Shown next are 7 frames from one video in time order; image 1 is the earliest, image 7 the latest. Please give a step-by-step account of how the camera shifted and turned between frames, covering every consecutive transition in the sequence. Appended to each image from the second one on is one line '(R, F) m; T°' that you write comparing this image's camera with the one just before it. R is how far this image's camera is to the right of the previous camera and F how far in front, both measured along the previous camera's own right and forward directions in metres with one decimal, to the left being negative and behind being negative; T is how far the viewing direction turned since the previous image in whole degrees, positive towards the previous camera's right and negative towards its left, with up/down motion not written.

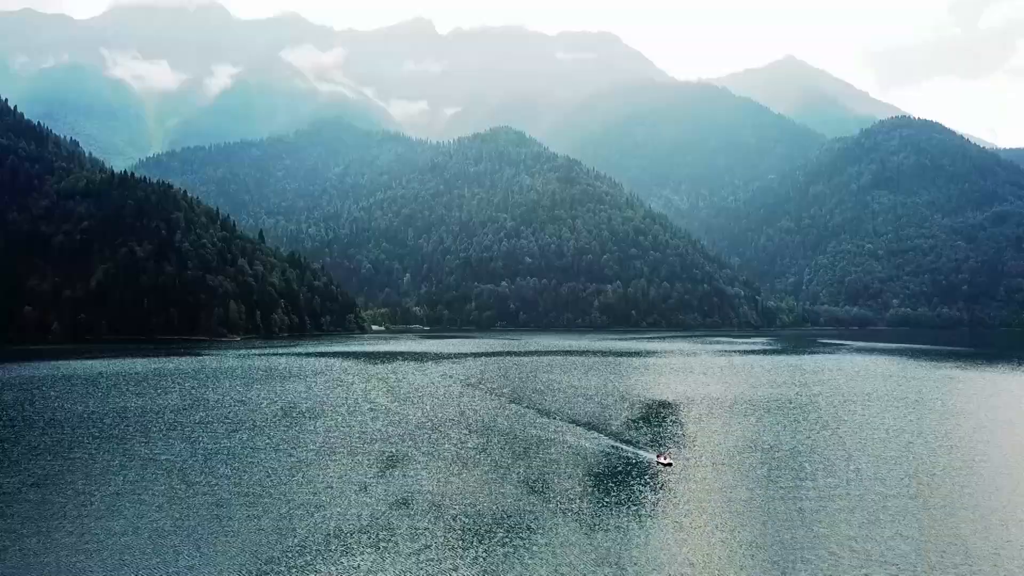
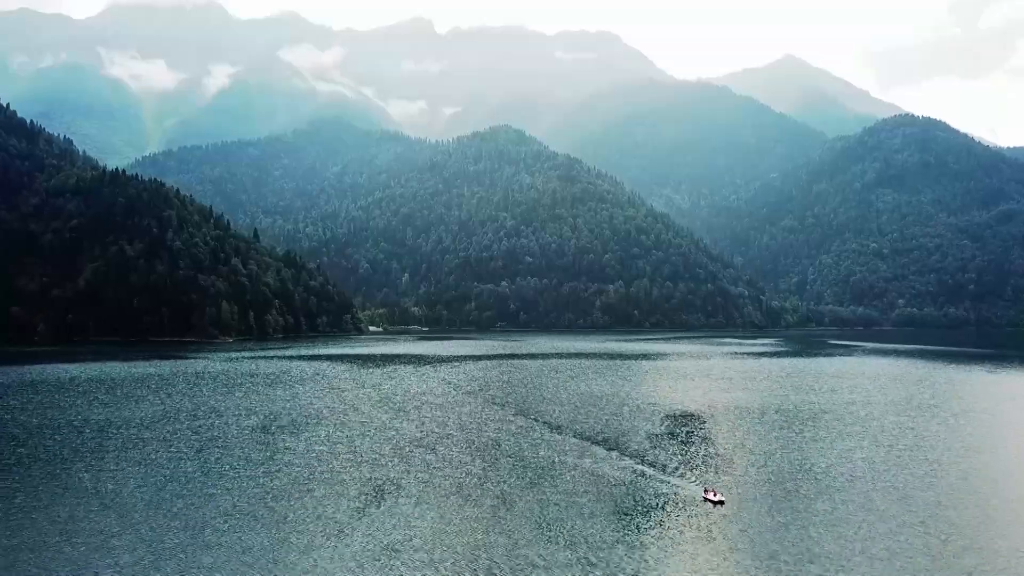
(-0.3, +4.5) m; 0°
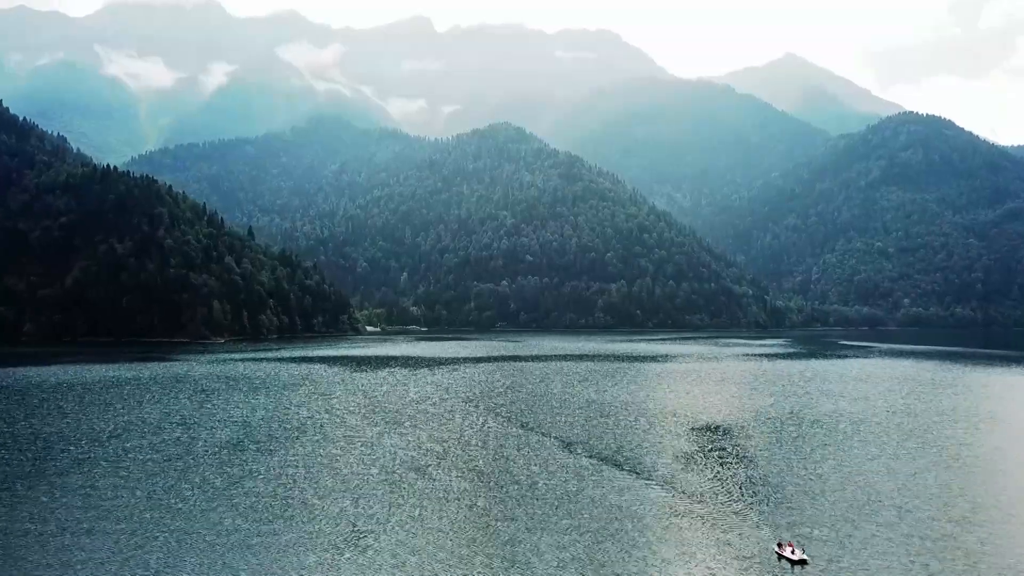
(-0.3, +4.6) m; 0°
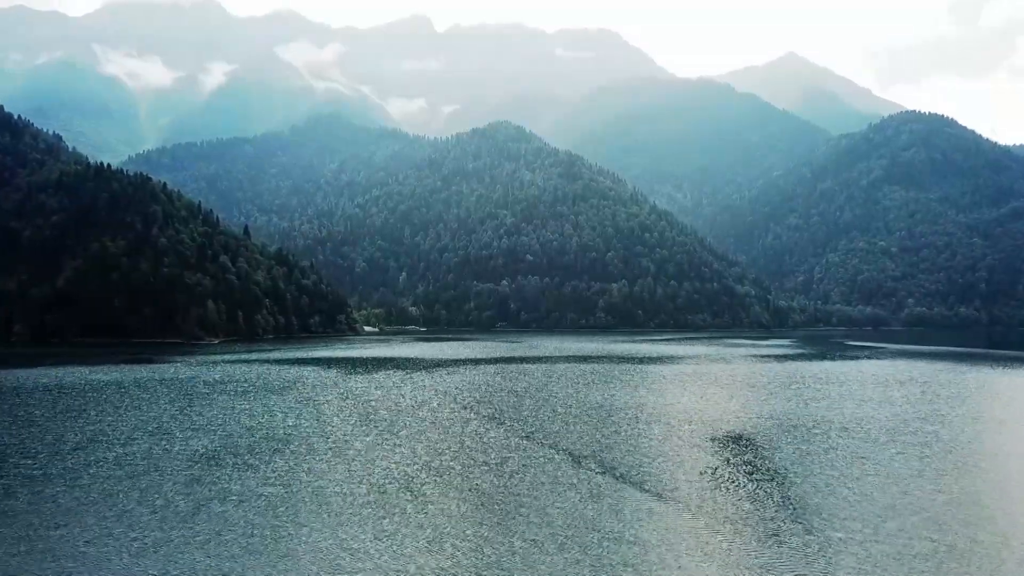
(-0.1, +3.0) m; 0°
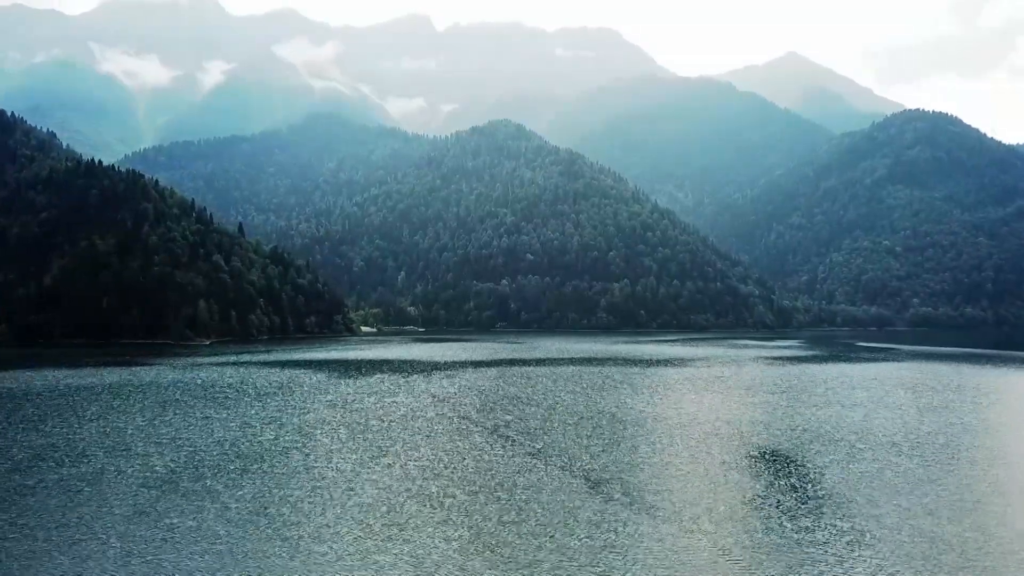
(-0.2, +4.1) m; 0°
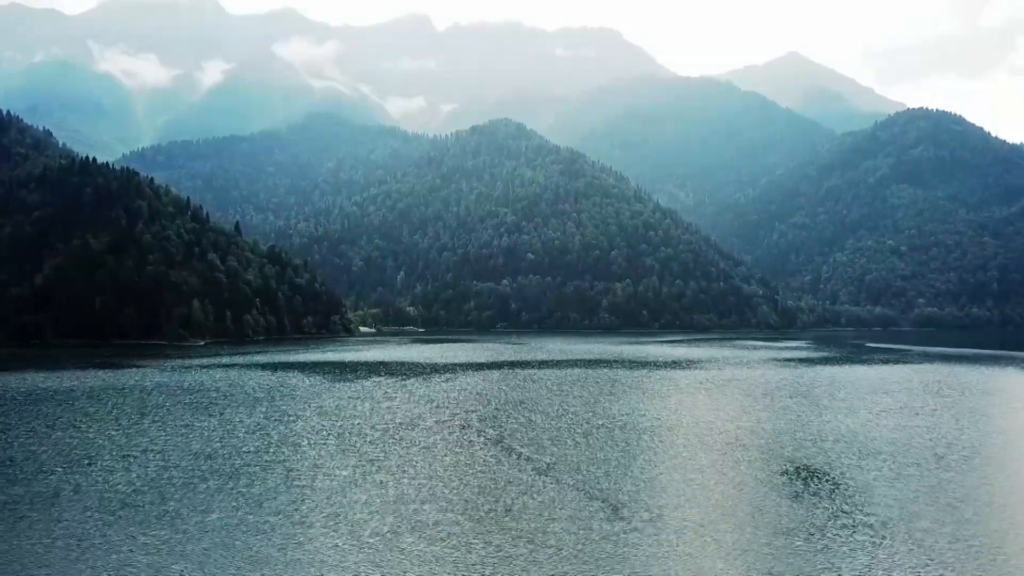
(-0.2, +3.1) m; 0°
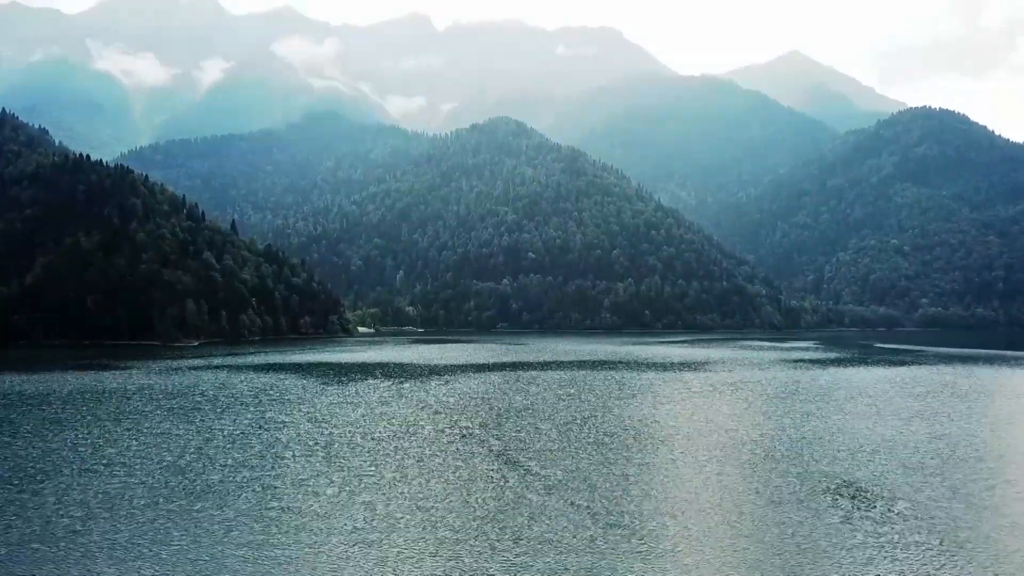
(-0.2, +3.0) m; 0°
